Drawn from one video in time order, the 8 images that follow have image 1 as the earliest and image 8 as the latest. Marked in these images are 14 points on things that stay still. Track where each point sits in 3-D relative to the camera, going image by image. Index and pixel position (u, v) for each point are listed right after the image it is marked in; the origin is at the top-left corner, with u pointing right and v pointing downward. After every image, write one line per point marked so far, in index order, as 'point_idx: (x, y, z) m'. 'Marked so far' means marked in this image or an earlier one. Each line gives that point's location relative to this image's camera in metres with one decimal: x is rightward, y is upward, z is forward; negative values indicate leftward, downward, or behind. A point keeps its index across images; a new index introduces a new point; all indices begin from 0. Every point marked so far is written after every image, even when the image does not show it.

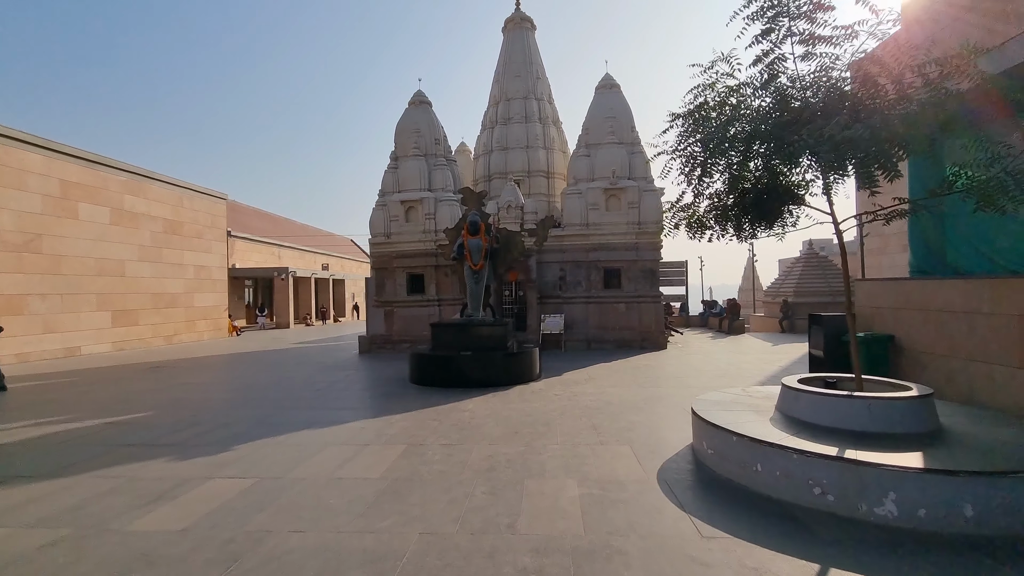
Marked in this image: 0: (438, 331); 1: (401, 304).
0: (-1.6, -0.9, +10.3) m
1: (-3.6, -0.5, +16.2) m
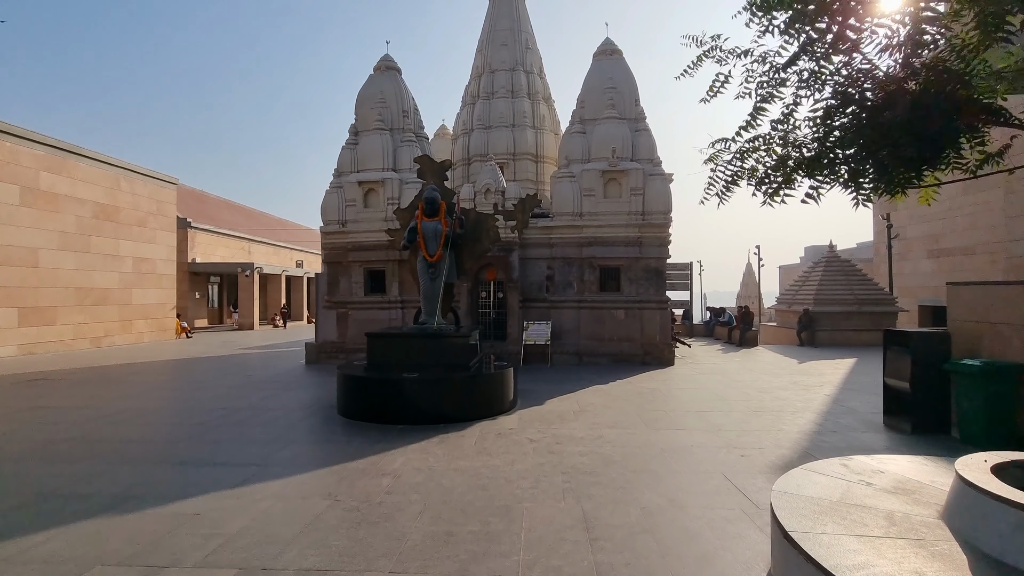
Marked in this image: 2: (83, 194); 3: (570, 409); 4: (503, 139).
0: (-2.1, -0.9, +7.6) m
1: (-4.2, -0.5, +13.5) m
2: (-15.5, +3.4, +18.0) m
3: (+0.9, -1.8, +7.6) m
4: (-0.3, +4.8, +16.0) m
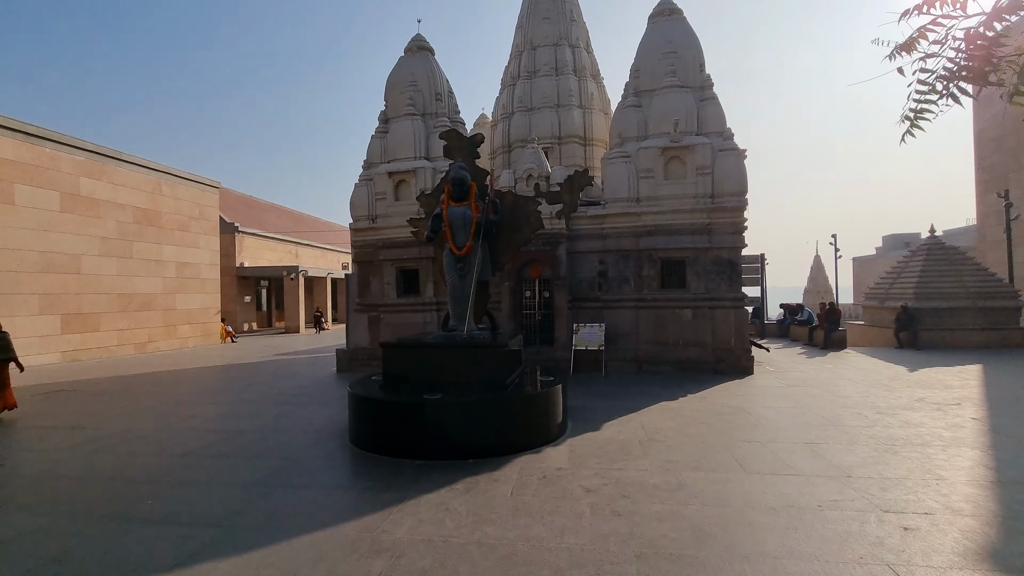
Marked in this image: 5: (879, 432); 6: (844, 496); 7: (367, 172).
0: (-1.5, -0.9, +6.3) m
1: (-3.1, -0.5, +12.4) m
2: (-13.9, +3.2, +17.9) m
3: (+1.5, -1.8, +6.0) m
4: (+1.0, +4.9, +14.5) m
5: (+4.5, -1.8, +6.1) m
6: (+2.8, -1.7, +4.2) m
7: (-3.8, +3.1, +13.1) m
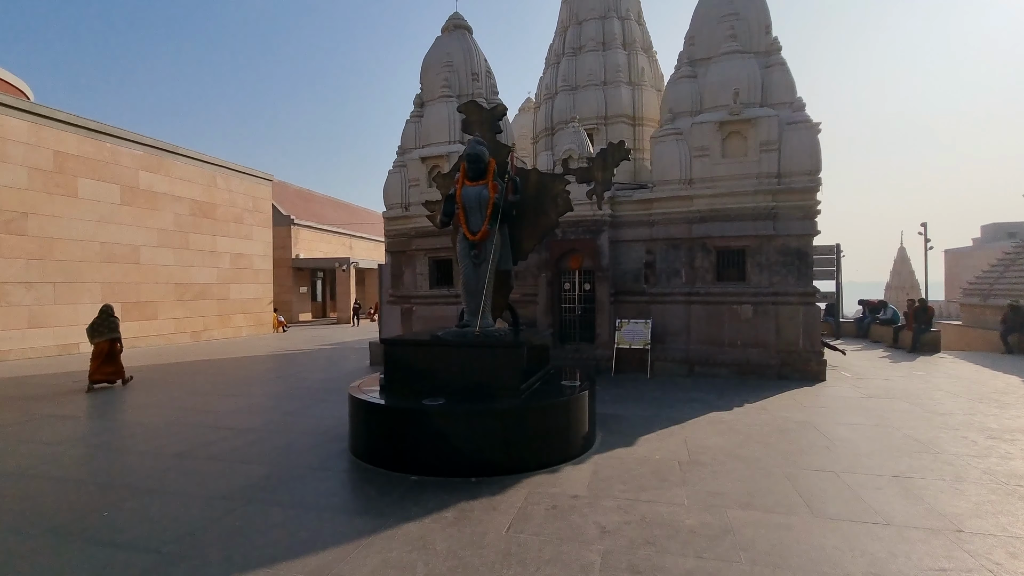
0: (-1.3, -0.7, +5.7) m
1: (-2.1, -0.3, +11.8) m
2: (-12.3, +3.5, +18.5) m
3: (+1.6, -1.7, +5.0) m
4: (+2.2, +5.1, +13.4) m
5: (+4.6, -1.7, +4.8) m
6: (+2.7, -1.7, +3.1) m
7: (-2.8, +3.3, +12.7) m
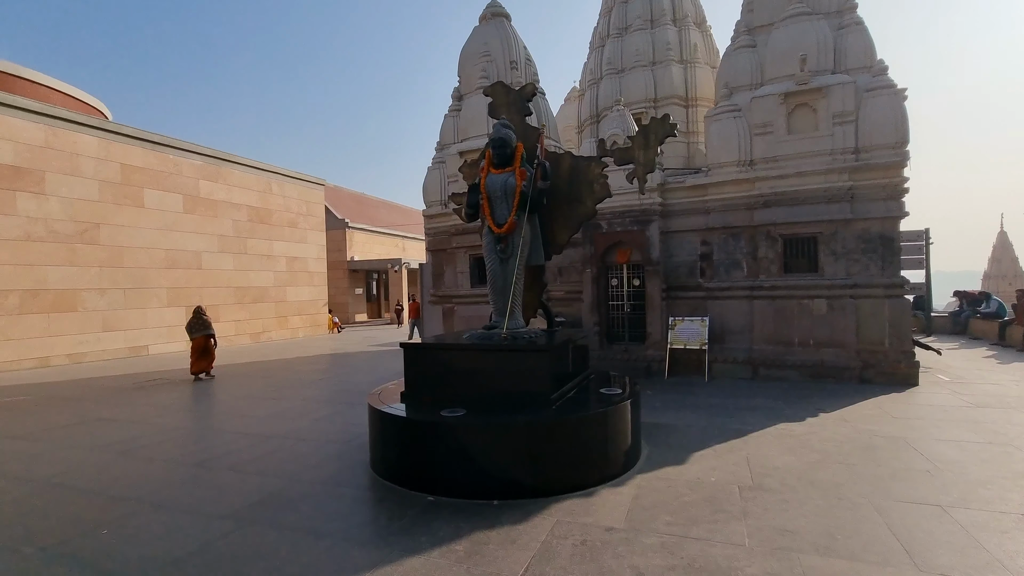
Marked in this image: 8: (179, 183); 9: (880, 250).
0: (-1.0, -0.7, +5.2) m
1: (-1.1, -0.3, +11.5) m
2: (-10.5, +3.4, +19.2) m
3: (+1.9, -1.7, +4.2) m
4: (+3.2, +5.2, +12.5) m
5: (+4.8, -1.6, +3.7) m
6: (+2.7, -1.6, +2.2) m
7: (-1.8, +3.3, +12.3) m
8: (-11.4, +3.6, +17.1) m
9: (+6.1, +0.6, +8.2) m
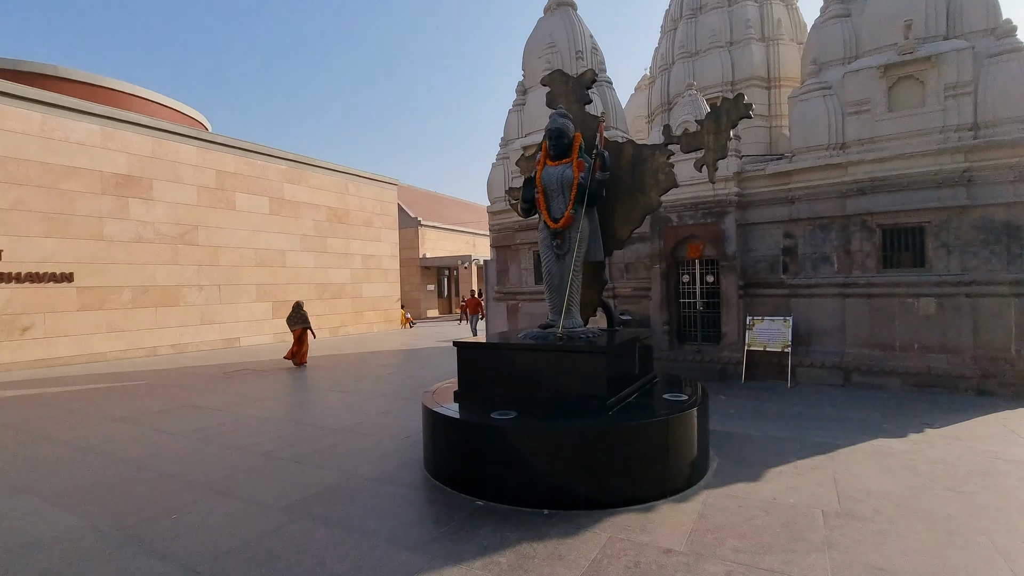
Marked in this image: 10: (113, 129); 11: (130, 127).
0: (-0.4, -0.7, +5.1) m
1: (+0.3, -0.2, +11.3) m
2: (-7.9, +3.5, +20.2) m
3: (+2.3, -1.6, +3.7) m
4: (+4.8, +5.2, +11.7) m
5: (+5.1, -1.6, +2.8) m
6: (+2.9, -1.6, +1.6) m
7: (-0.2, +3.4, +12.2) m
8: (-9.0, +3.7, +18.3) m
9: (+7.0, +0.7, +7.1) m
10: (-11.4, +4.5, +14.3) m
11: (-11.2, +4.7, +14.6) m
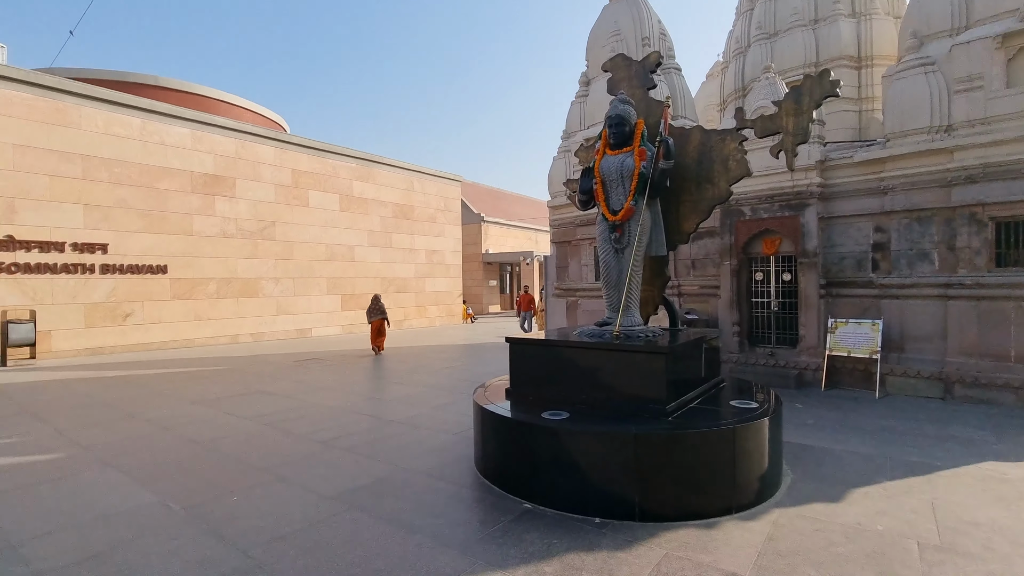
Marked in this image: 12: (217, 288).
0: (+0.1, -0.7, +5.0) m
1: (+1.7, -0.1, +11.0) m
2: (-5.3, +3.8, +20.9) m
3: (+2.6, -1.6, +3.3) m
4: (+6.2, +5.3, +10.8) m
5: (+5.3, -1.6, +2.0) m
6: (+2.9, -1.6, +1.1) m
7: (+1.3, +3.5, +12.0) m
8: (-6.7, +4.0, +19.1) m
9: (+7.8, +0.6, +6.0) m
10: (-9.6, +4.8, +15.4) m
11: (-9.3, +5.0, +15.7) m
12: (-9.2, 0.0, +15.6) m
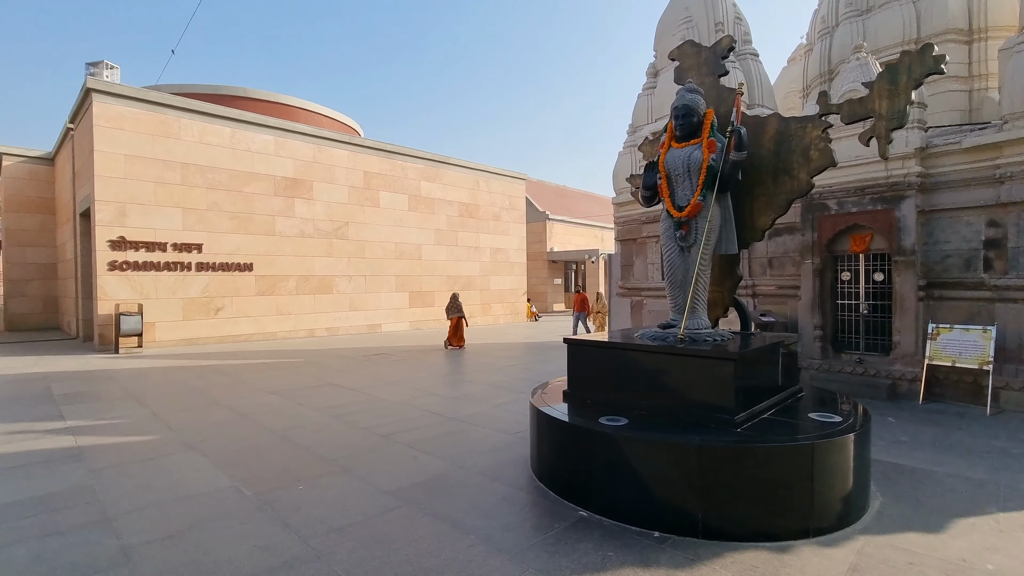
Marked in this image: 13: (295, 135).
0: (+0.7, -0.7, +4.8) m
1: (+3.0, -0.1, +10.6) m
2: (-2.6, +3.9, +21.3) m
3: (+2.9, -1.7, +2.8) m
4: (+7.5, +5.2, +9.8) m
5: (+5.4, -1.7, +1.2) m
6: (+2.9, -1.7, +0.6) m
7: (+2.8, +3.5, +11.6) m
8: (-4.2, +4.1, +19.7) m
9: (+8.4, +0.6, +4.8) m
10: (-7.5, +4.9, +16.4) m
11: (-7.2, +5.1, +16.7) m
12: (-7.2, +0.1, +16.6) m
13: (-7.2, +5.1, +16.7) m
